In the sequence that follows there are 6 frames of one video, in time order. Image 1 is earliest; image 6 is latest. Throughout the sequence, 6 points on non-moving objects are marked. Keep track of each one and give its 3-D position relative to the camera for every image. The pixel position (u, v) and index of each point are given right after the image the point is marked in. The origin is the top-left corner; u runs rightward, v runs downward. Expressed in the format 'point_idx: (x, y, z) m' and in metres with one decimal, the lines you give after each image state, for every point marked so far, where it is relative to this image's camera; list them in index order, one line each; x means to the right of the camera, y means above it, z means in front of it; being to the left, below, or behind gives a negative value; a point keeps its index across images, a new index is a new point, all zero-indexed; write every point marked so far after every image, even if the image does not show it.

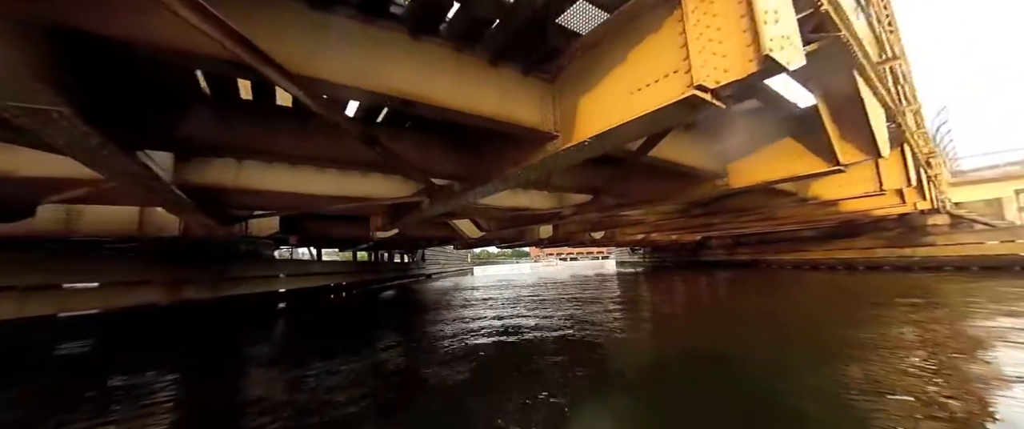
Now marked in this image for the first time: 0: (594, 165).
0: (+0.9, +0.6, +4.1) m
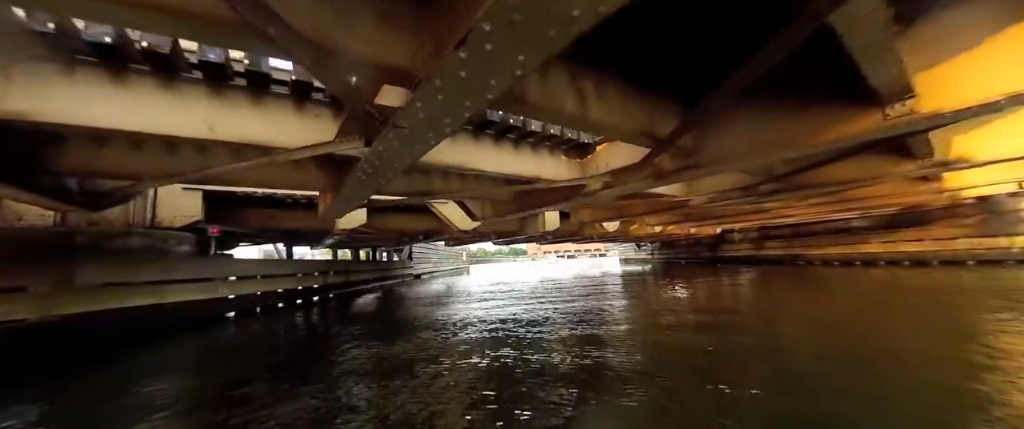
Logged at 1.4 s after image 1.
0: (+0.9, +0.8, +2.5) m
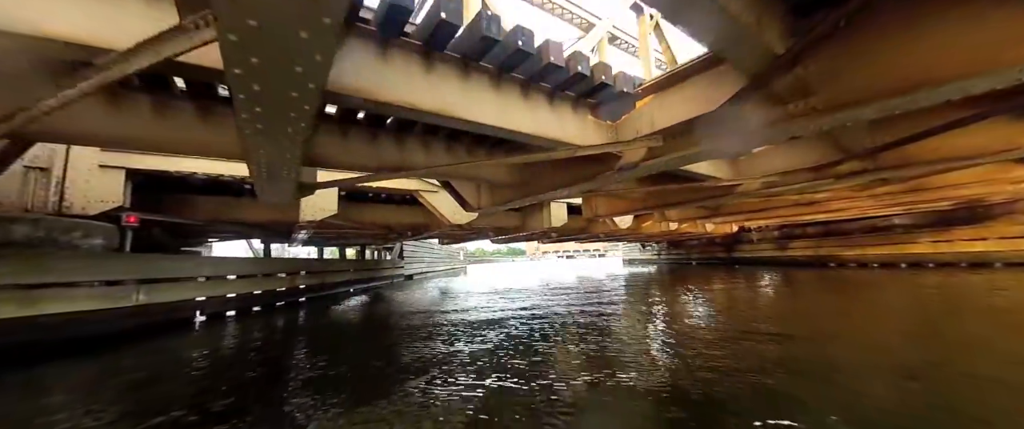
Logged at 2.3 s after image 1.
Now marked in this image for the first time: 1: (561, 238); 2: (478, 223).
0: (+1.0, +0.9, +1.5) m
1: (+1.3, -0.7, +10.1) m
2: (-0.6, -0.2, +6.3) m
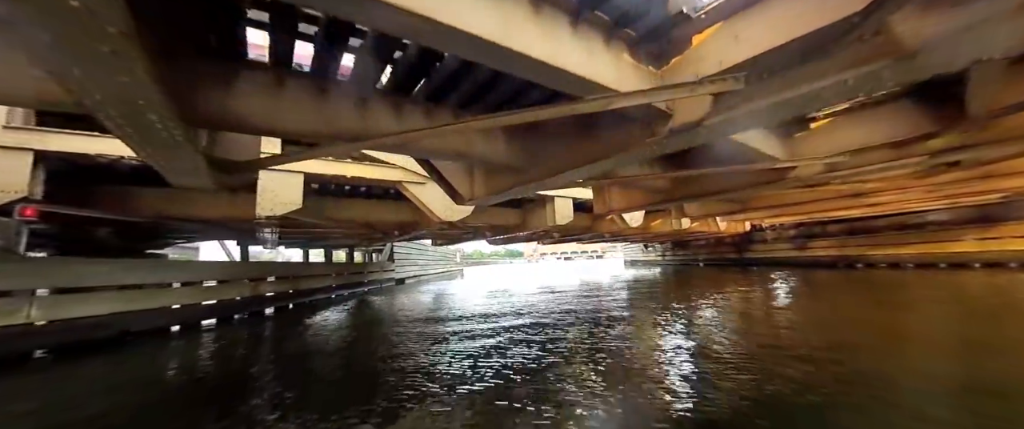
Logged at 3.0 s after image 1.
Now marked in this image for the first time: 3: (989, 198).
0: (+1.0, +1.0, +0.7) m
1: (+1.3, -0.6, +9.3) m
2: (-0.6, -0.1, +5.6) m
3: (+7.6, +0.3, +5.9) m
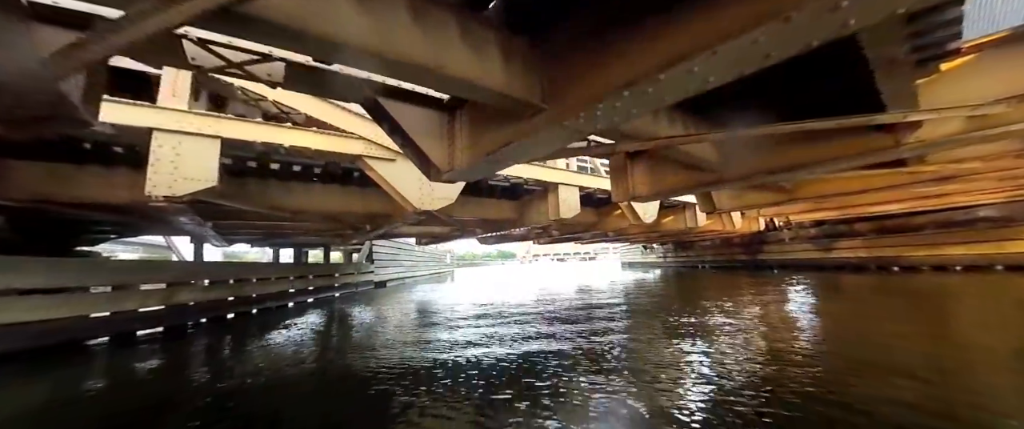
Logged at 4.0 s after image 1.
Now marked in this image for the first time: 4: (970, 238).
0: (+1.1, +1.2, -0.2) m
1: (+1.1, -0.5, +8.4) m
2: (-0.7, 0.0, +4.6) m
3: (+7.5, +0.4, +5.0) m
4: (+7.8, -0.4, +6.3) m
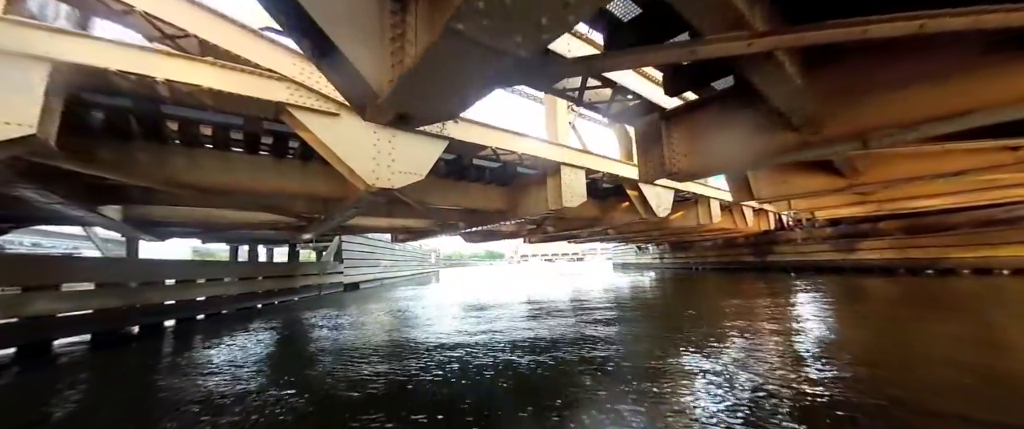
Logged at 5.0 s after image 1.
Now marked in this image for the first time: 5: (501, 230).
0: (+1.1, +1.3, -1.1) m
1: (+0.9, -0.4, +7.5) m
2: (-0.8, +0.2, +3.6) m
3: (+7.4, +0.4, +4.4) m
4: (+7.6, -0.4, +5.6) m
5: (-0.2, -0.3, +6.9) m
